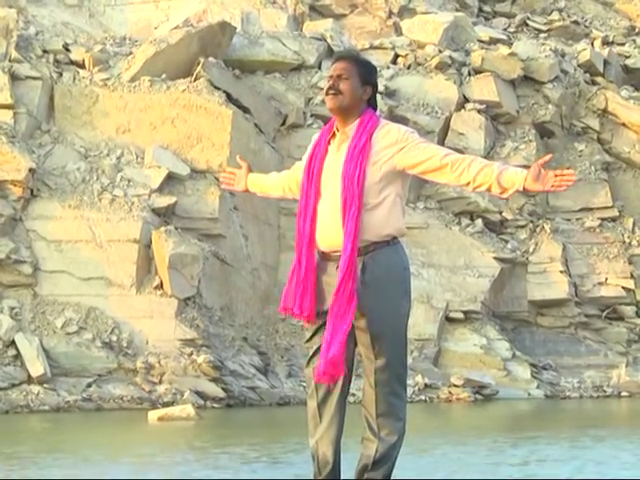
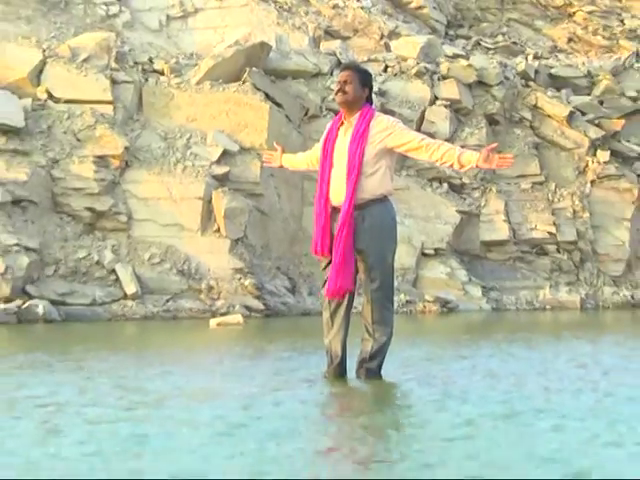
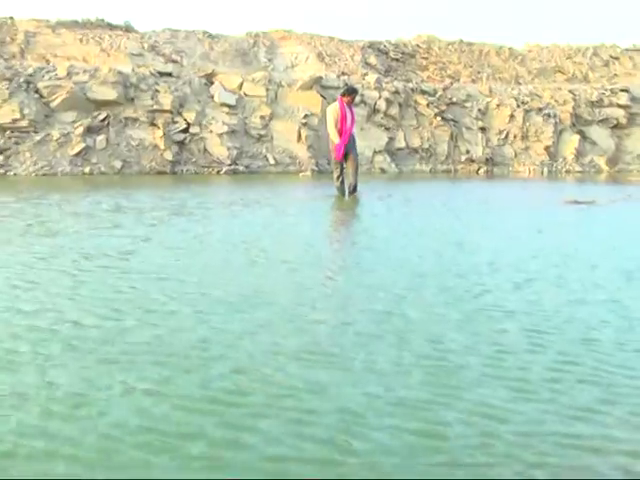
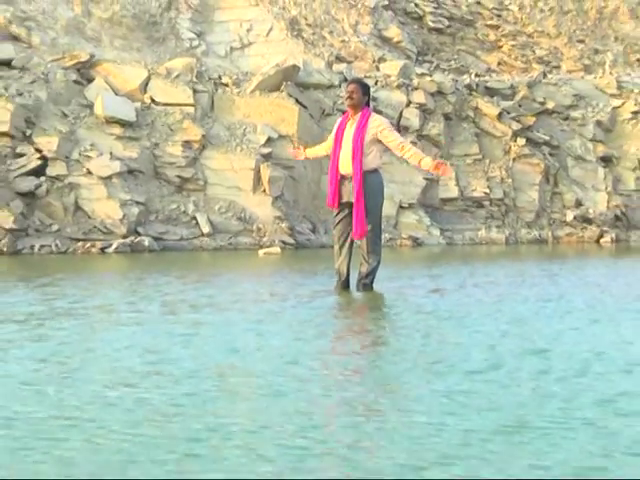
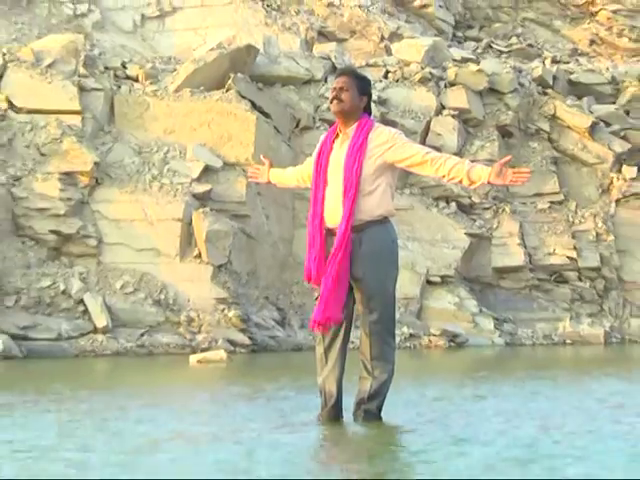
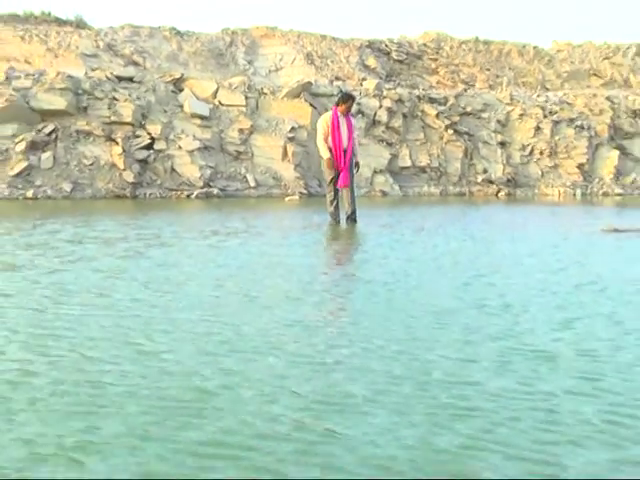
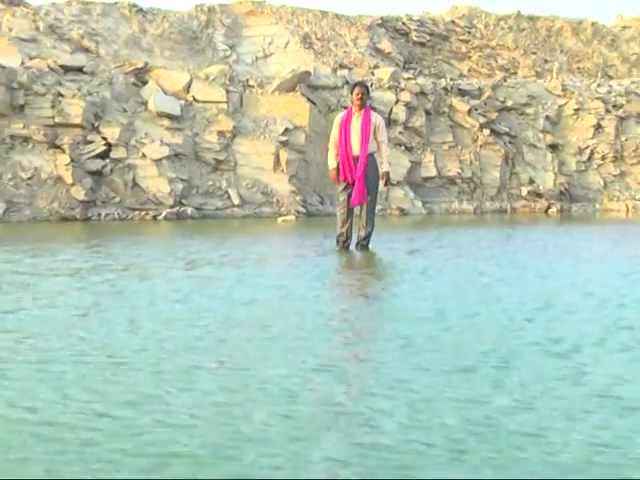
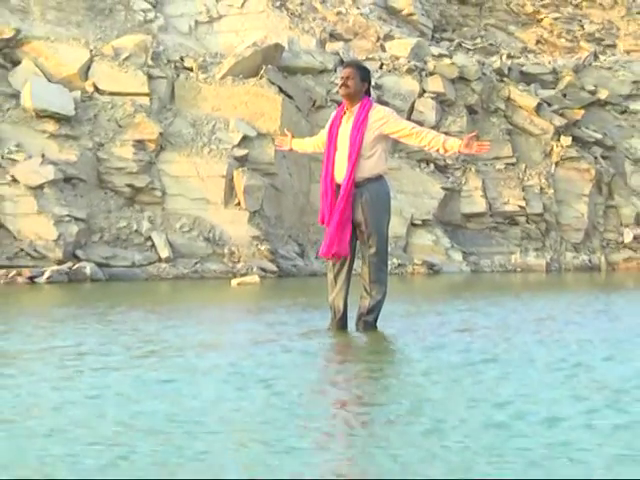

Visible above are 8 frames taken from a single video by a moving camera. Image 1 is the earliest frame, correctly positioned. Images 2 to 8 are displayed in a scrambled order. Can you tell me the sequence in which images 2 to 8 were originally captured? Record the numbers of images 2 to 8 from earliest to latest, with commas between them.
5, 2, 8, 4, 7, 6, 3
